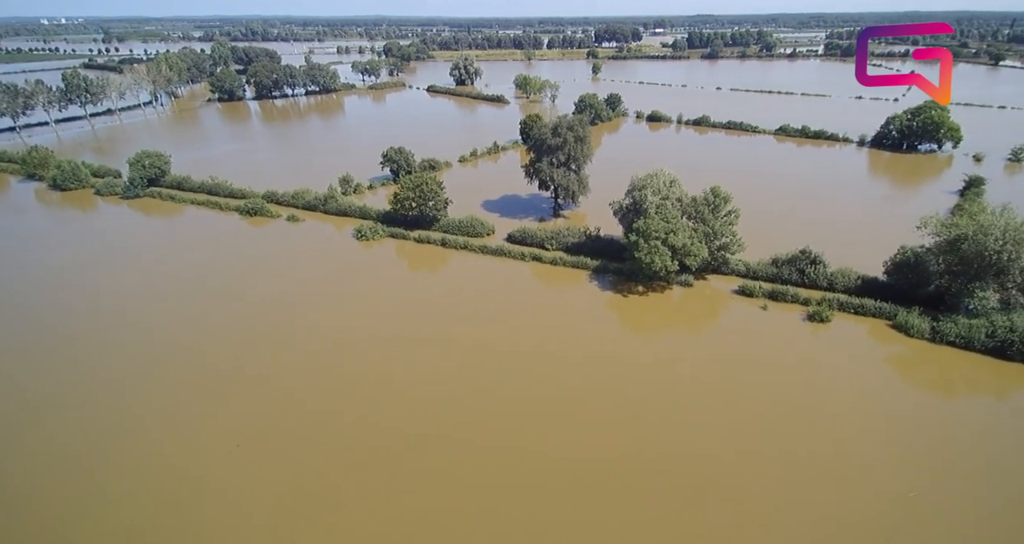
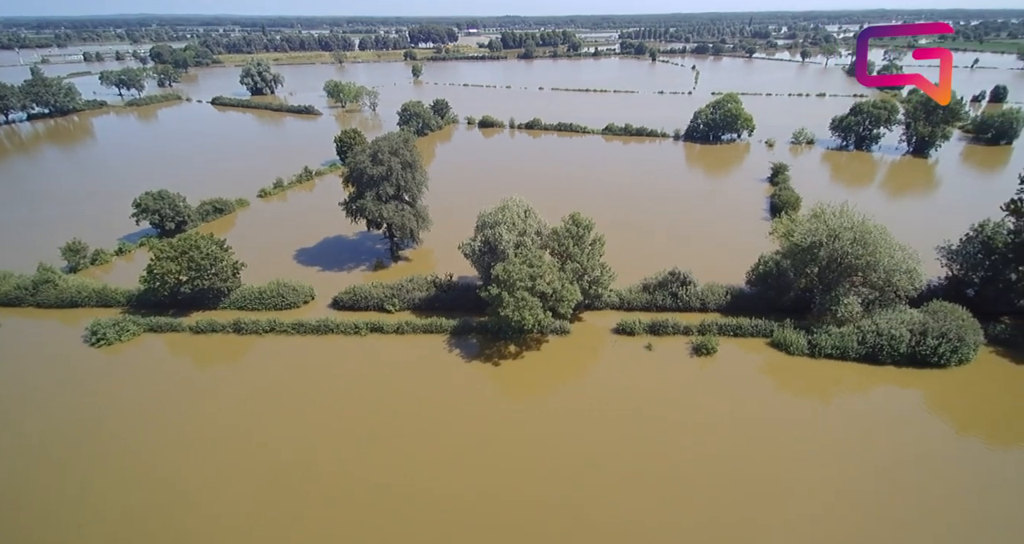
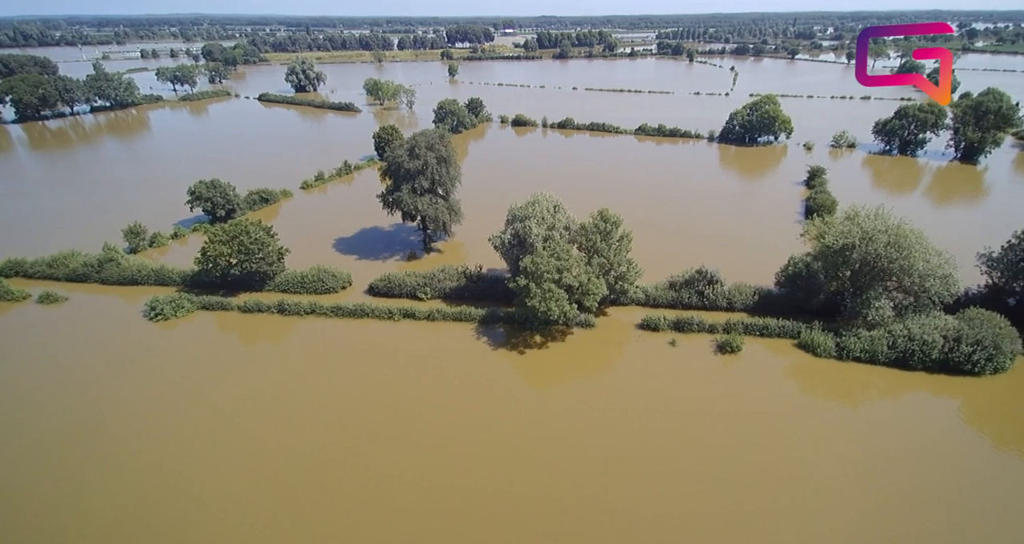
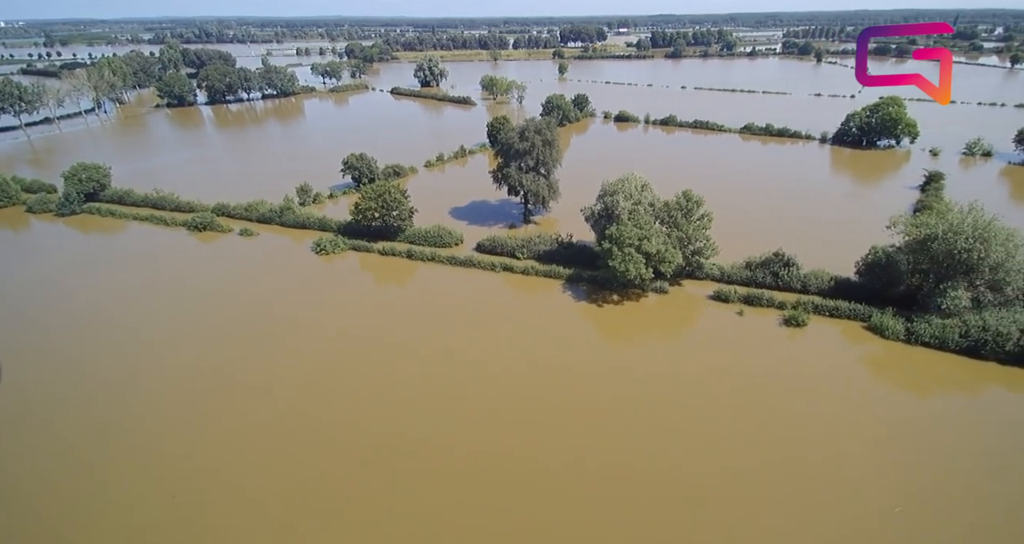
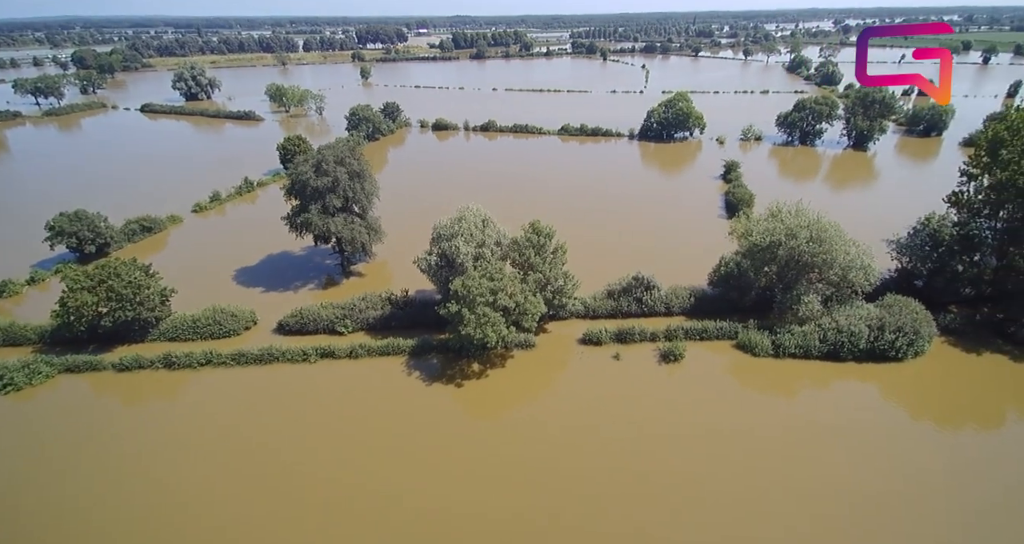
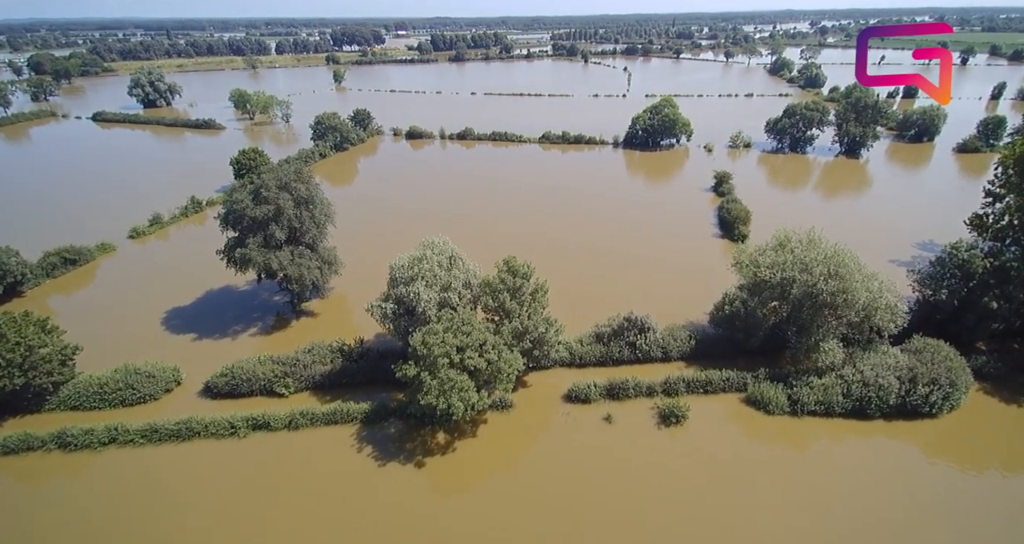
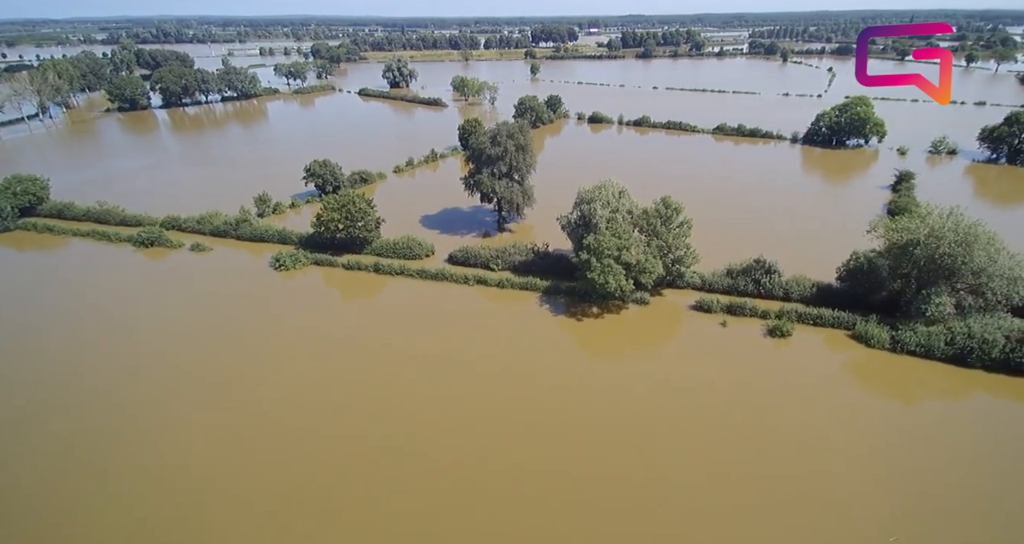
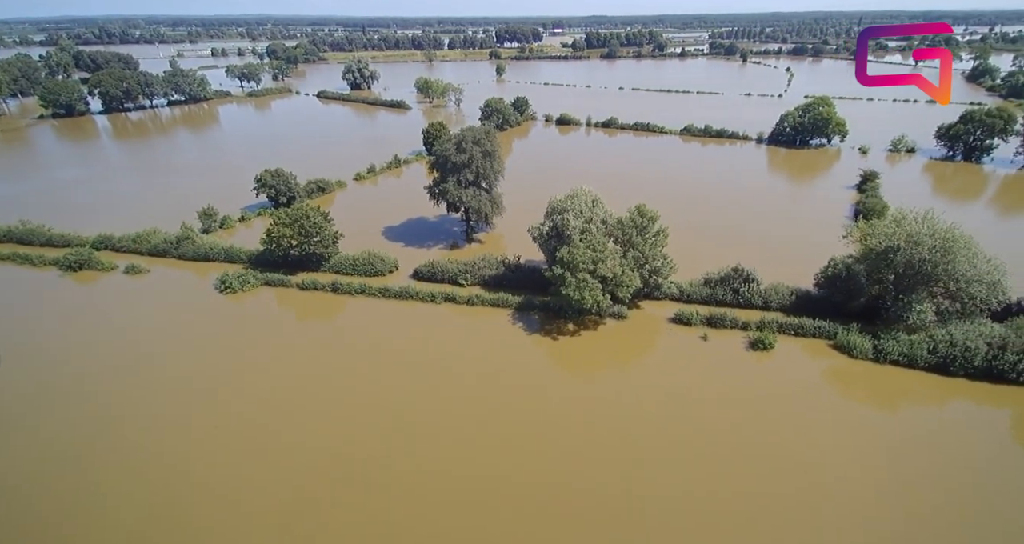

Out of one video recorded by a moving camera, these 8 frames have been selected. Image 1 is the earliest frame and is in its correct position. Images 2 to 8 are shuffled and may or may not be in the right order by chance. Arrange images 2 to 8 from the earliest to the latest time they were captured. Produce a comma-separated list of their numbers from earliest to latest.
4, 7, 8, 3, 2, 5, 6
